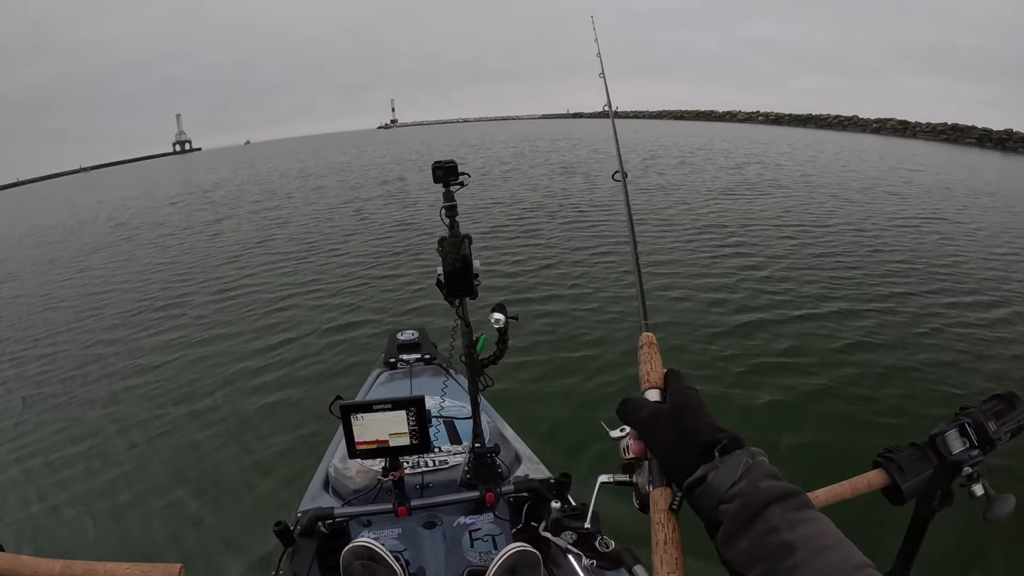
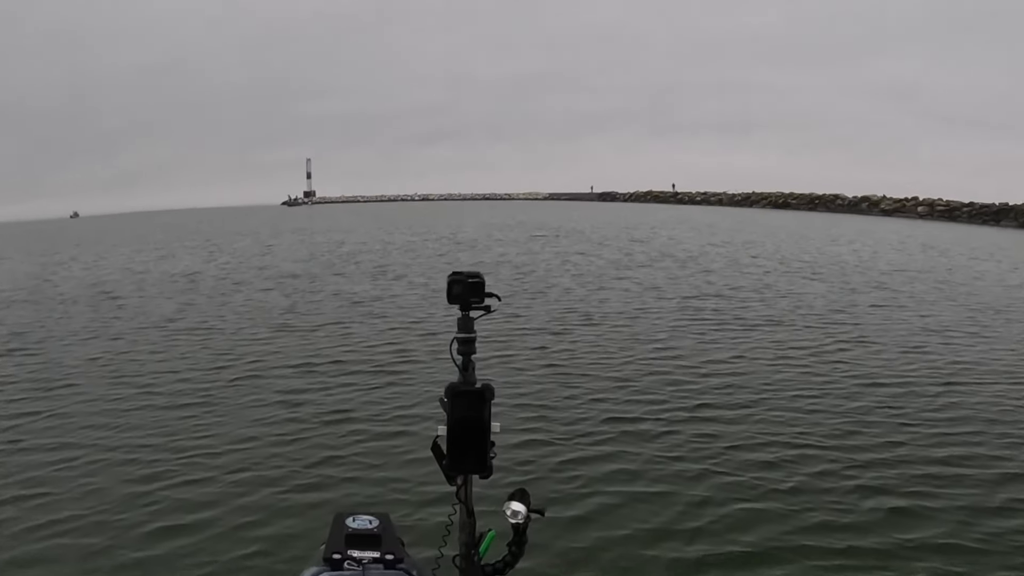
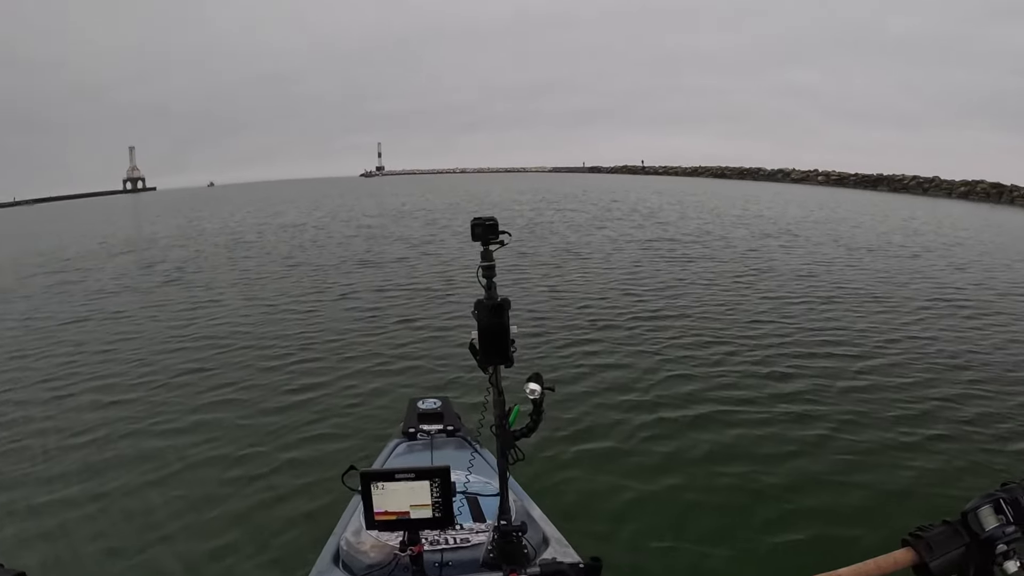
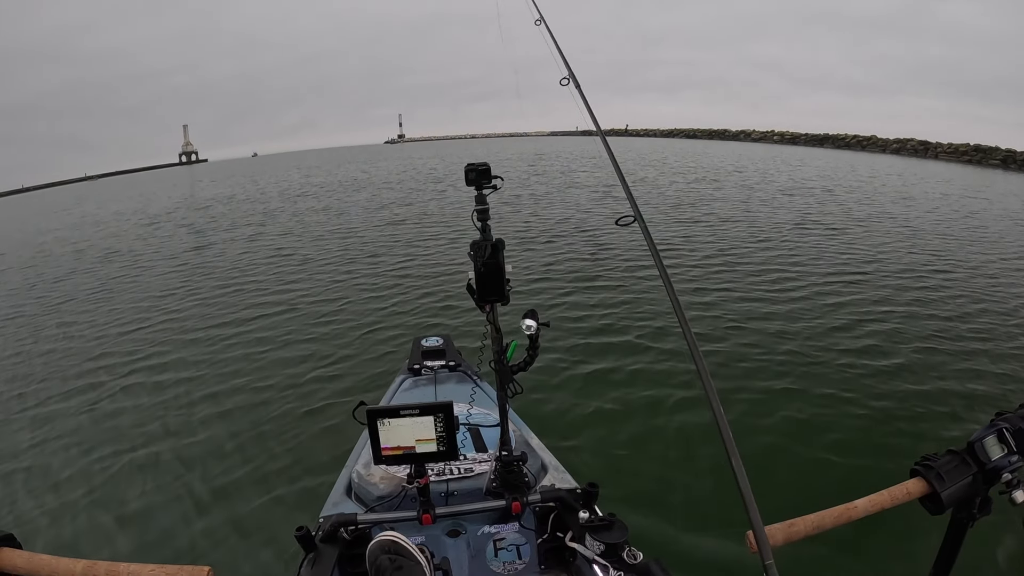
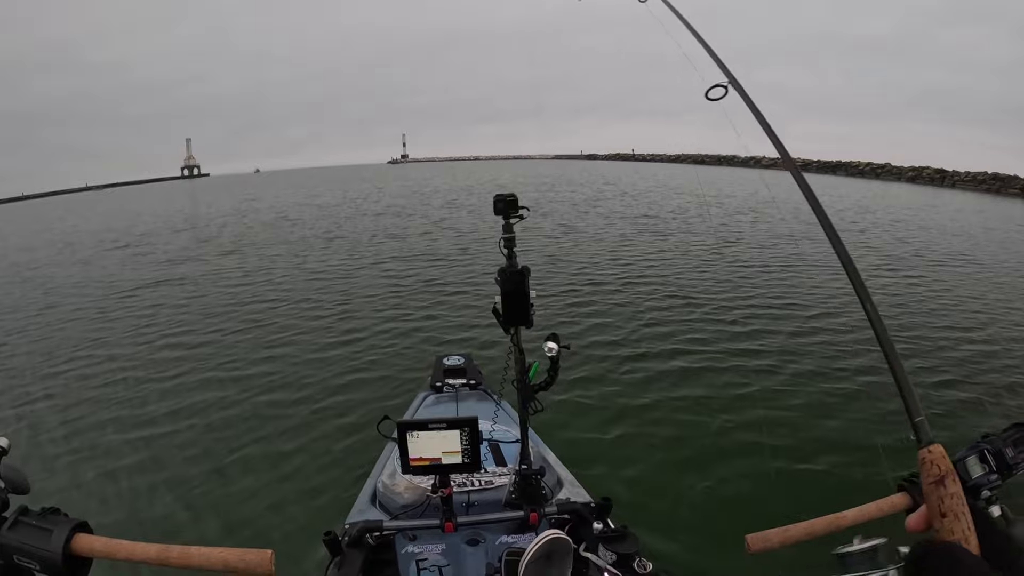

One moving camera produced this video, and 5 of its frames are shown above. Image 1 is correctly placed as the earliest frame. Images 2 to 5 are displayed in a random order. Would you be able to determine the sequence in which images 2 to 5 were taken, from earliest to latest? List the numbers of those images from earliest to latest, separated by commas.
4, 5, 3, 2
